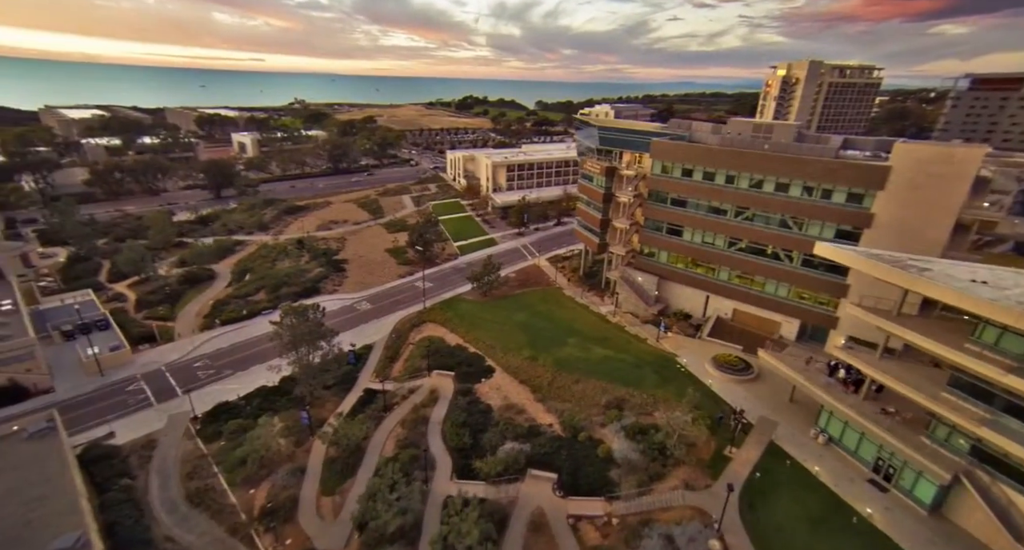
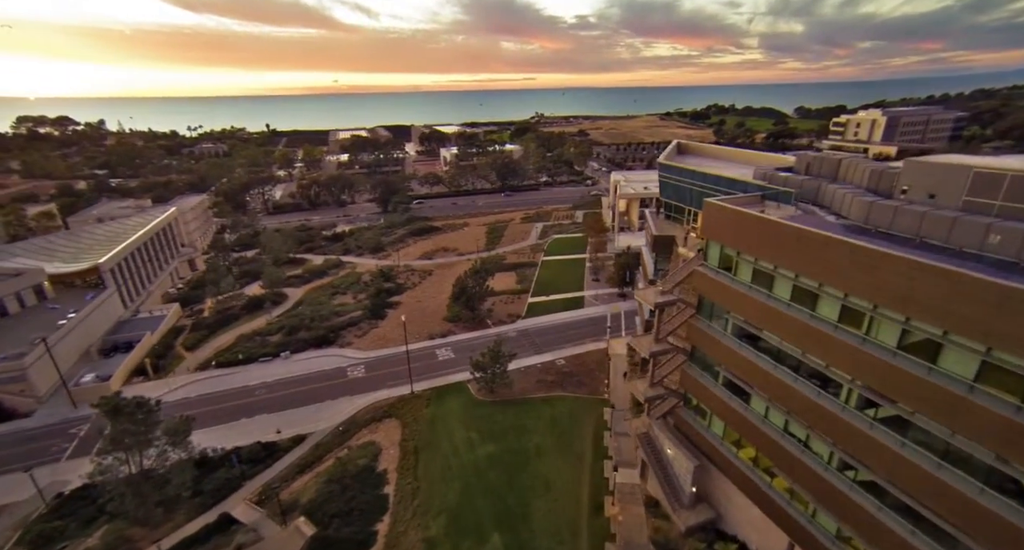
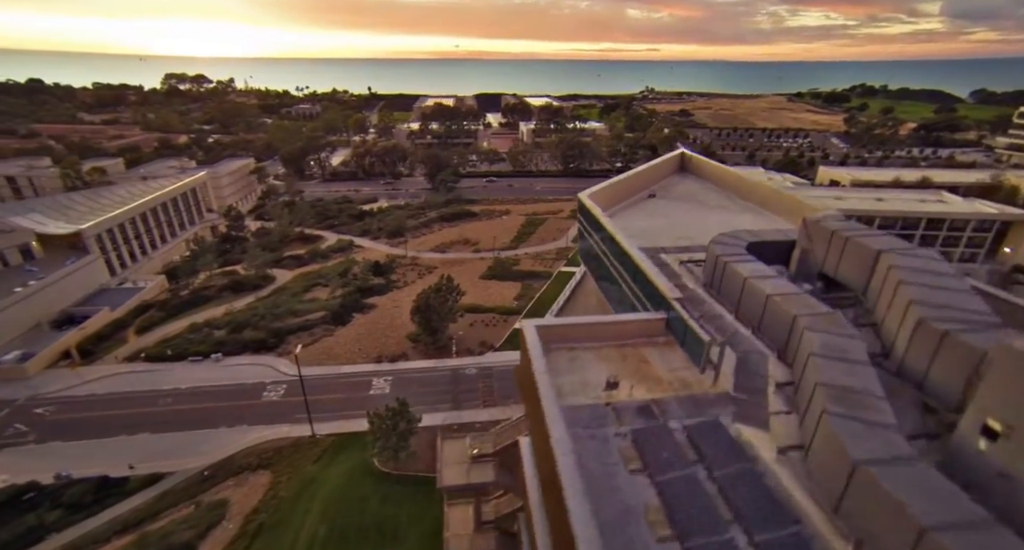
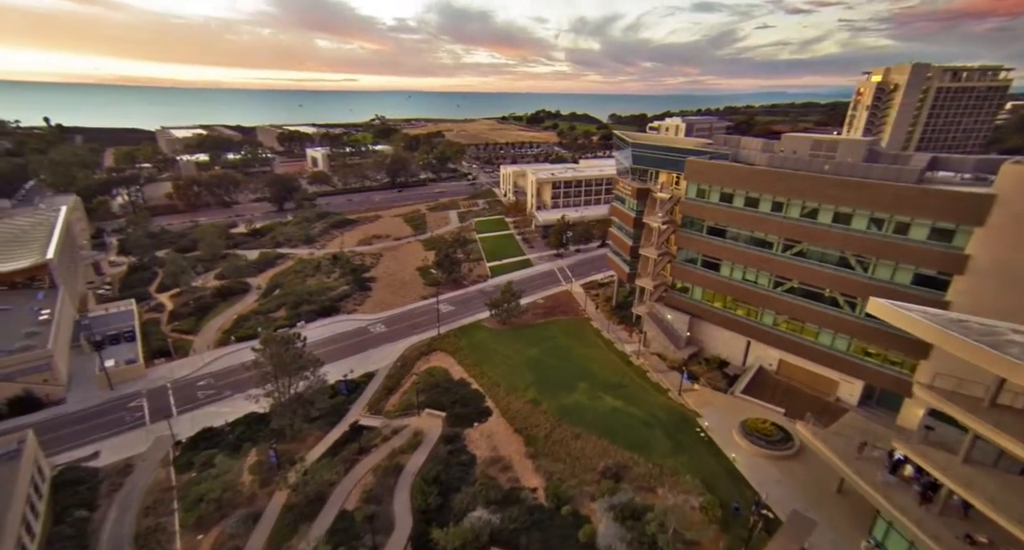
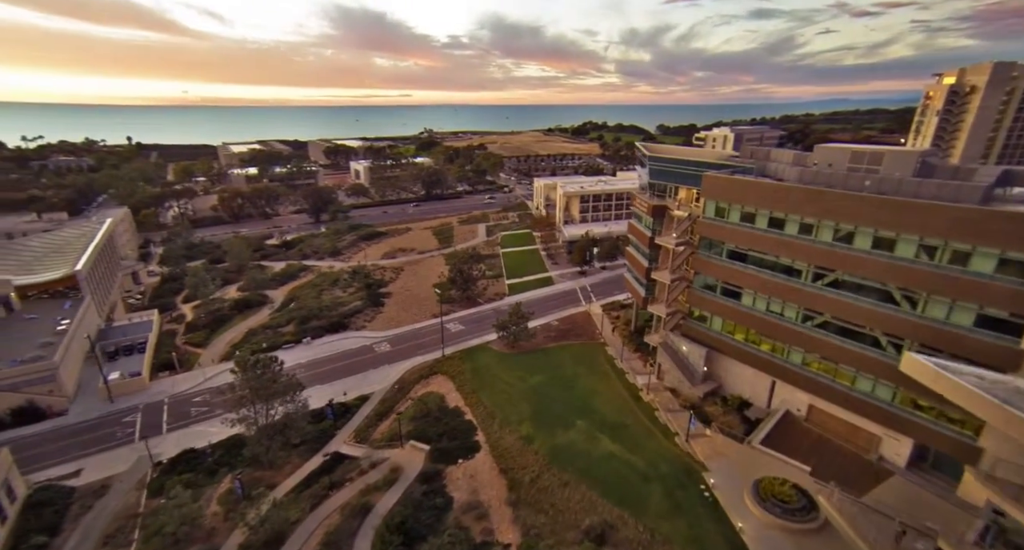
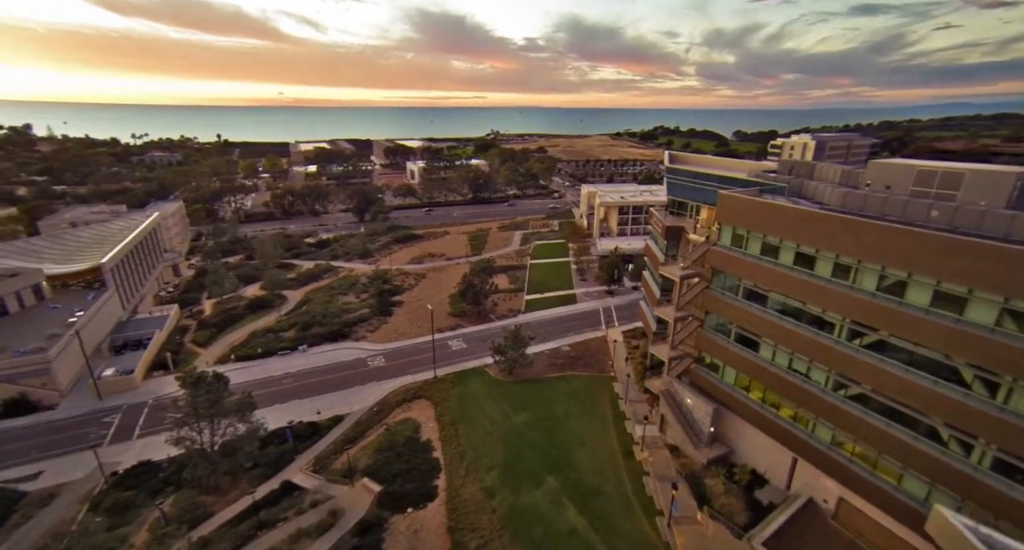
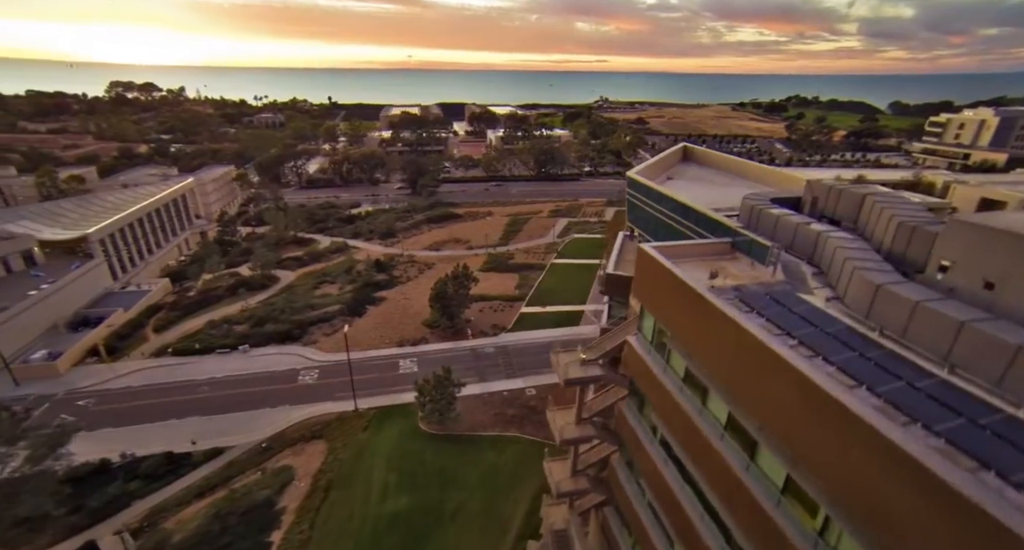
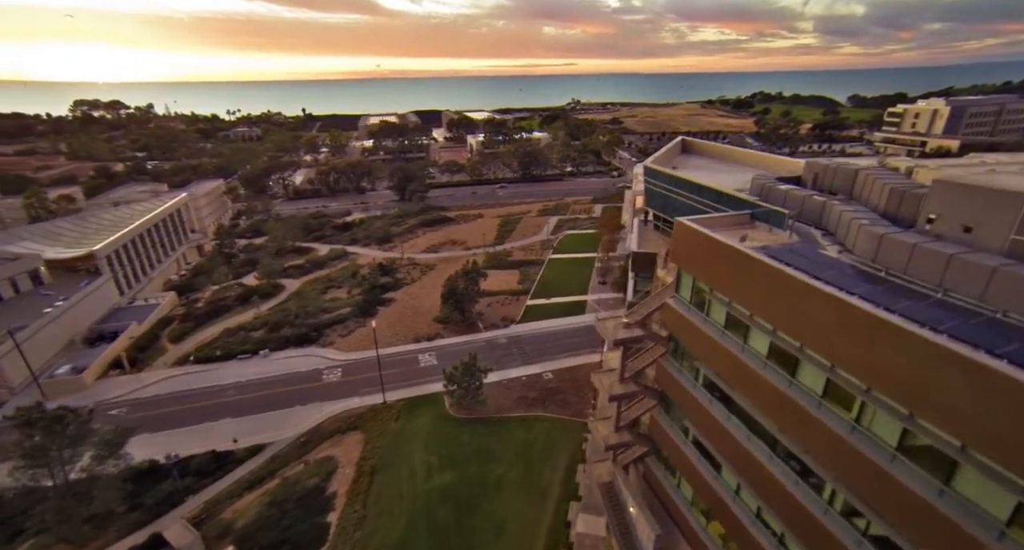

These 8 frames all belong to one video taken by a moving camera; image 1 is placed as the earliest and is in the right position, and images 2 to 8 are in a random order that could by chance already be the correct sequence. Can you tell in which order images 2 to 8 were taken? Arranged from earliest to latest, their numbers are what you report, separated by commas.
4, 5, 6, 2, 8, 7, 3
